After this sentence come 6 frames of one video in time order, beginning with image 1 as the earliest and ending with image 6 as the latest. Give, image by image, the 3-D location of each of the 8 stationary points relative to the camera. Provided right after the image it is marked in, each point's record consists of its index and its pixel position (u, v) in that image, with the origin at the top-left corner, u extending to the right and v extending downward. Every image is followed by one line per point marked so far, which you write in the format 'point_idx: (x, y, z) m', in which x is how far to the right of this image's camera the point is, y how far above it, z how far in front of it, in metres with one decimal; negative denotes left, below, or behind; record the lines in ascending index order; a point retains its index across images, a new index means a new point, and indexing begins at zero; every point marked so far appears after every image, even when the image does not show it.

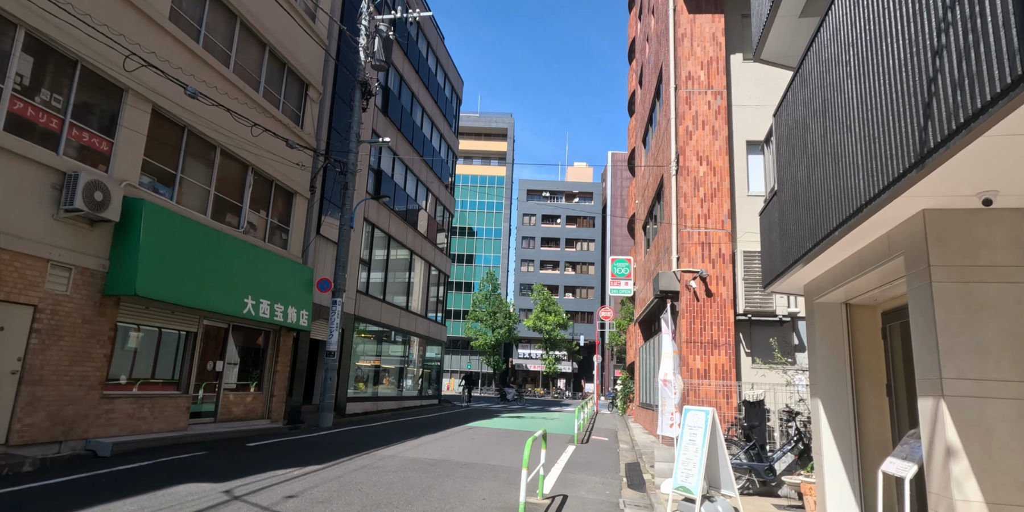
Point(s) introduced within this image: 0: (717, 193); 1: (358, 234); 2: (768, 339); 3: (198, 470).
0: (+4.5, +1.4, +12.9) m
1: (-4.8, +0.7, +18.1) m
2: (+5.4, -1.8, +12.4) m
3: (-4.4, -3.0, +8.2) m
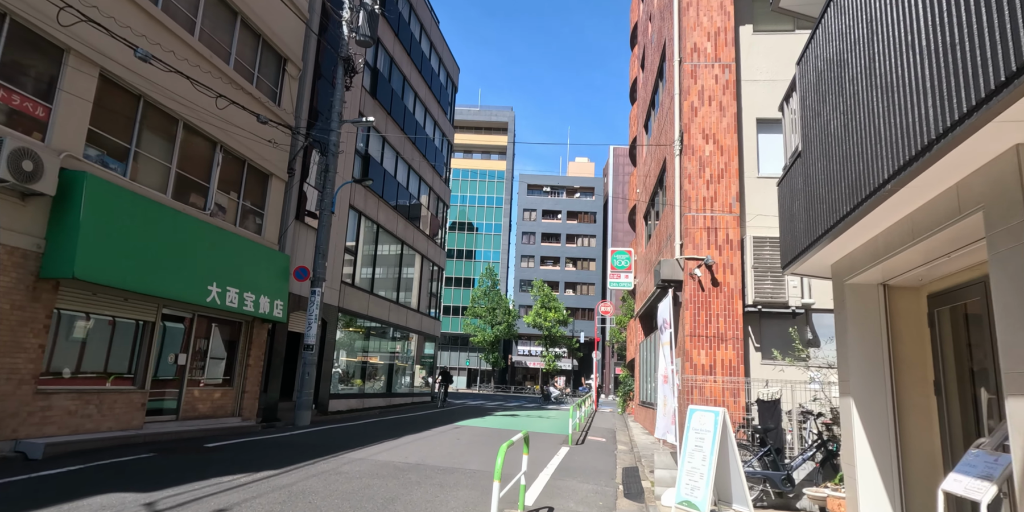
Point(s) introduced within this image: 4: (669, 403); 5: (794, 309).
0: (+4.3, +1.7, +11.8) m
1: (-5.0, +1.0, +17.1) m
2: (+5.2, -1.5, +11.4) m
3: (-4.6, -2.7, +7.2) m
4: (+2.2, -2.1, +8.2) m
5: (+5.3, -1.0, +11.1) m
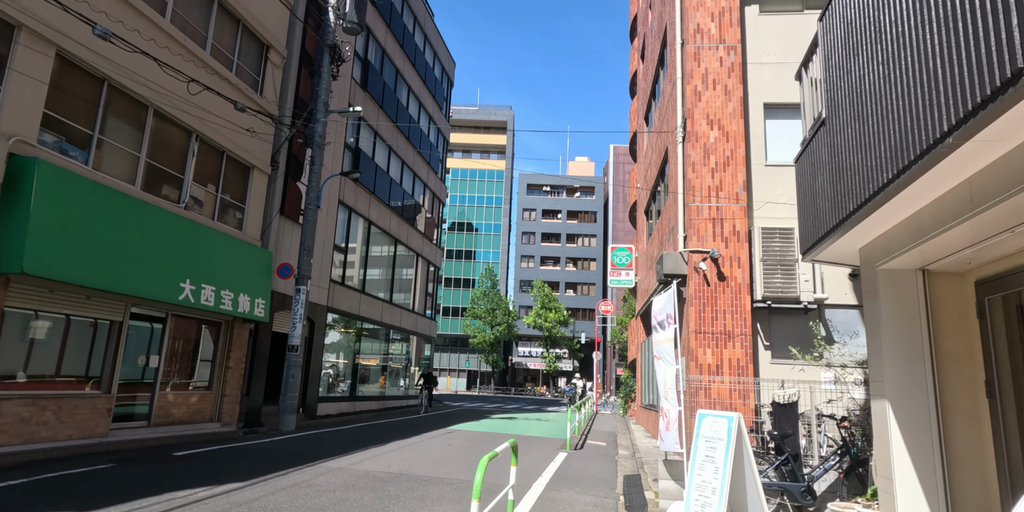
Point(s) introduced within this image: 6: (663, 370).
0: (+4.2, +1.8, +11.2) m
1: (-5.1, +1.1, +16.5) m
2: (+5.1, -1.3, +10.7) m
3: (-4.8, -2.6, +6.5) m
4: (+2.1, -1.9, +7.5) m
5: (+5.2, -0.9, +10.4) m
6: (+2.0, -1.5, +7.7) m
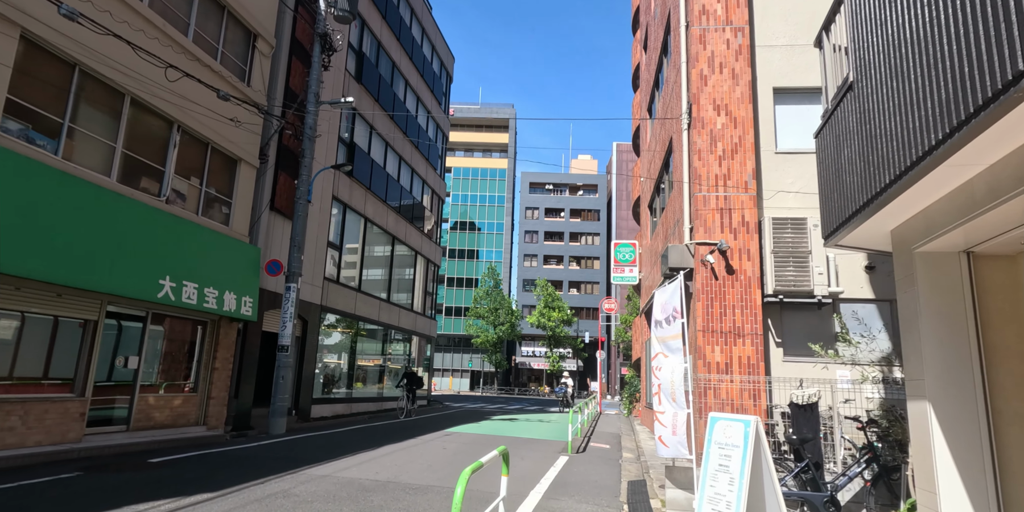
0: (+4.1, +2.0, +10.6) m
1: (-5.2, +1.1, +16.0) m
2: (+5.0, -1.2, +10.1) m
3: (-4.8, -2.5, +6.0) m
4: (+2.0, -1.8, +7.0) m
5: (+5.2, -0.7, +9.8) m
6: (+1.9, -1.4, +7.1) m
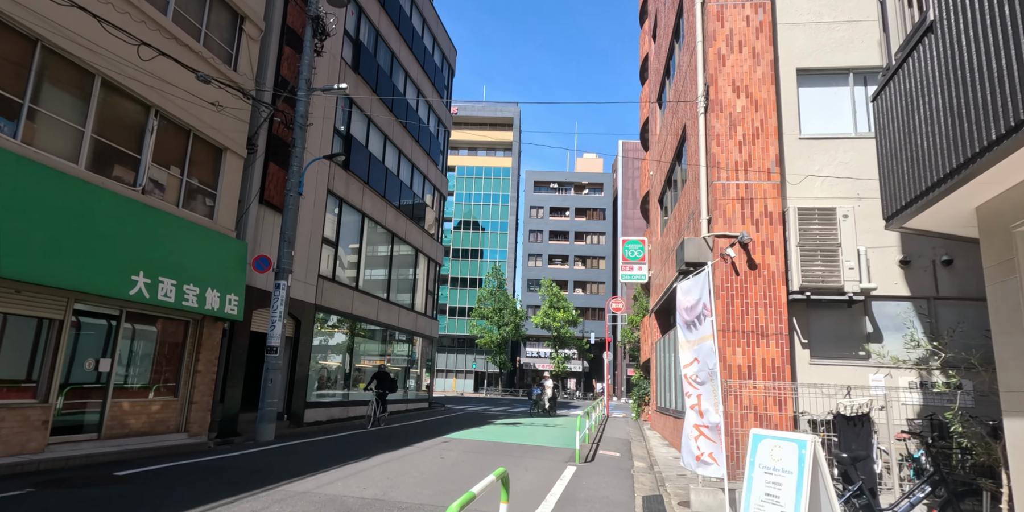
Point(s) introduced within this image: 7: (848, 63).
0: (+4.1, +2.1, +9.8) m
1: (-5.1, +1.2, +15.2) m
2: (+5.1, -1.1, +9.3) m
3: (-4.8, -2.4, +5.2) m
4: (+2.0, -1.7, +6.1) m
5: (+5.2, -0.6, +9.0) m
6: (+1.9, -1.3, +6.3) m
7: (+5.8, +3.3, +10.1) m
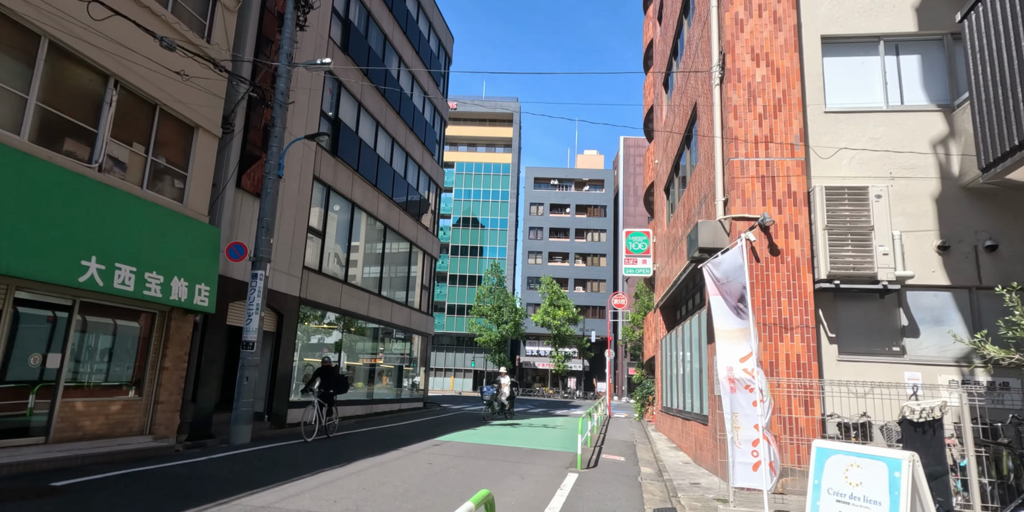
0: (+4.1, +2.3, +8.8) m
1: (-5.2, +1.5, +14.3) m
2: (+5.0, -0.9, +8.3) m
3: (-4.9, -2.2, +4.3) m
4: (+1.9, -1.5, +5.2) m
5: (+5.1, -0.4, +8.1) m
6: (+1.9, -1.0, +5.4) m
7: (+5.8, +3.6, +9.2) m
